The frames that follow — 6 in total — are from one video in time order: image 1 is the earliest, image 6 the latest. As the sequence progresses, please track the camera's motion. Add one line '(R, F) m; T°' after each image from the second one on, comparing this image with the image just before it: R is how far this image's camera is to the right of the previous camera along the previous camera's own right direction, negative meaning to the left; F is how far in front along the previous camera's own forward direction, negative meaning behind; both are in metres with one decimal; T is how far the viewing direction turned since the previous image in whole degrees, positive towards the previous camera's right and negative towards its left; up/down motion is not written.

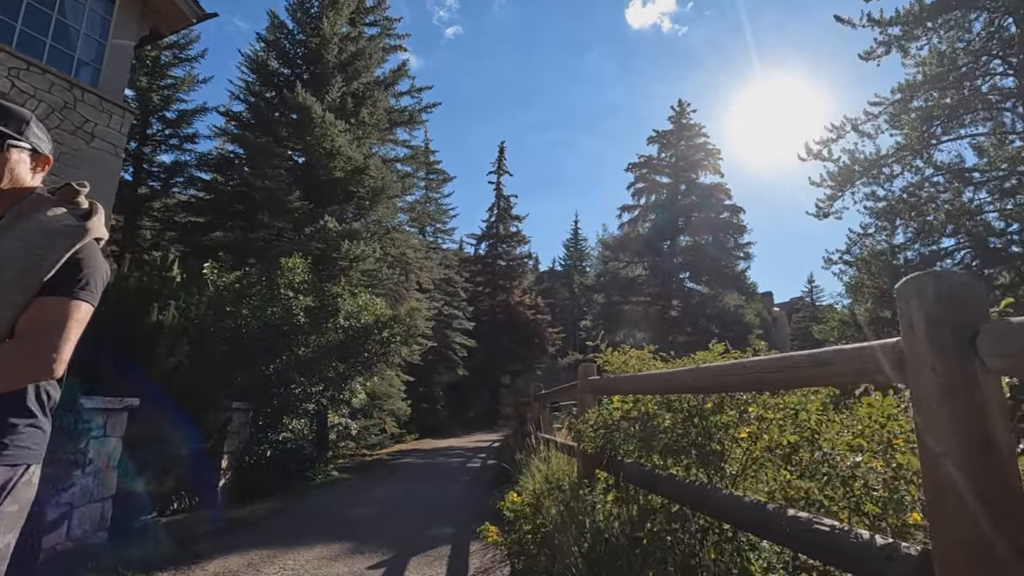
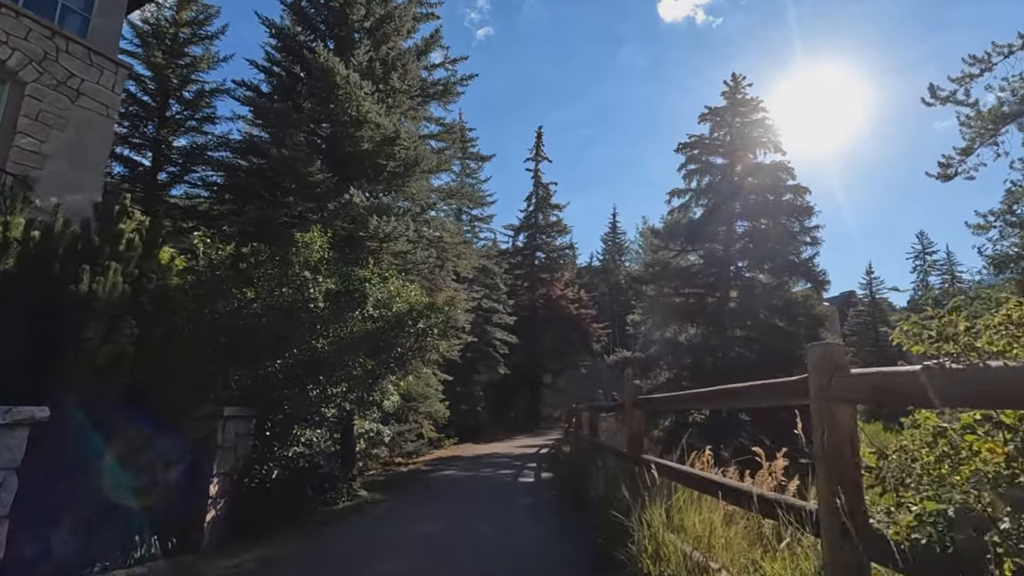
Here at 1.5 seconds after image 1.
(-0.4, +1.7) m; -3°
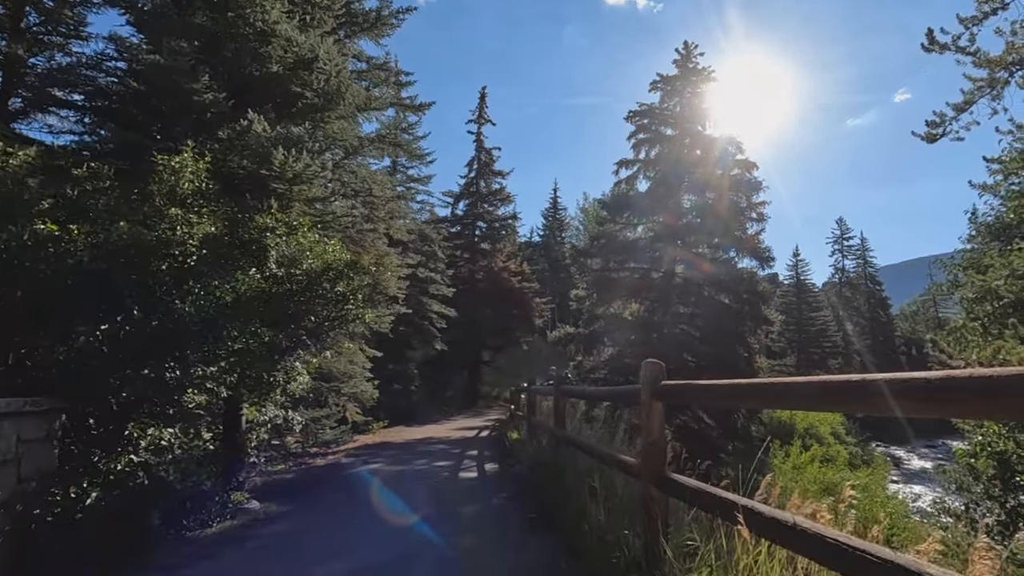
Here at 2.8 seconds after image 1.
(-0.1, +1.6) m; +7°
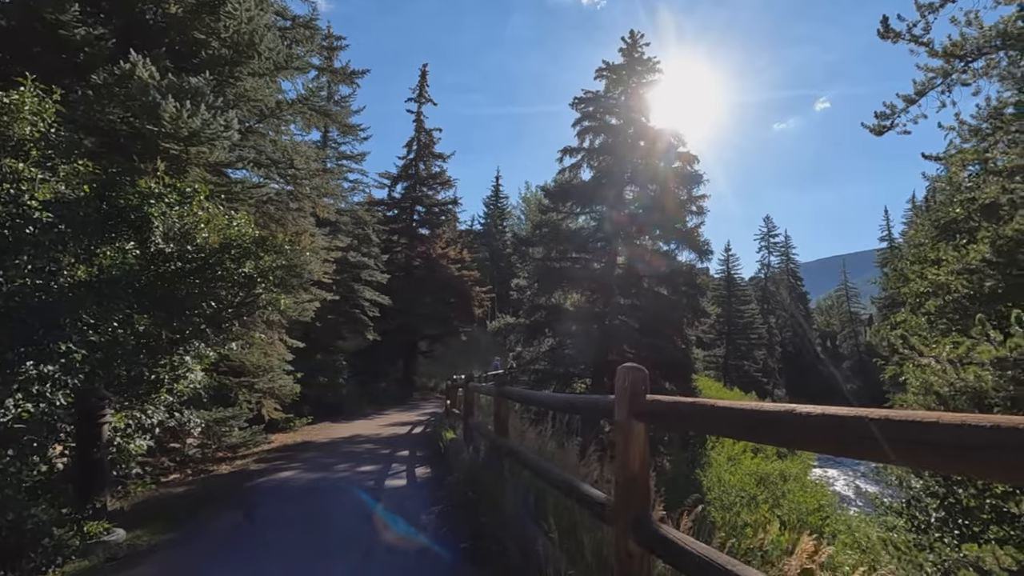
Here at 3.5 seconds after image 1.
(0.0, +0.8) m; +6°
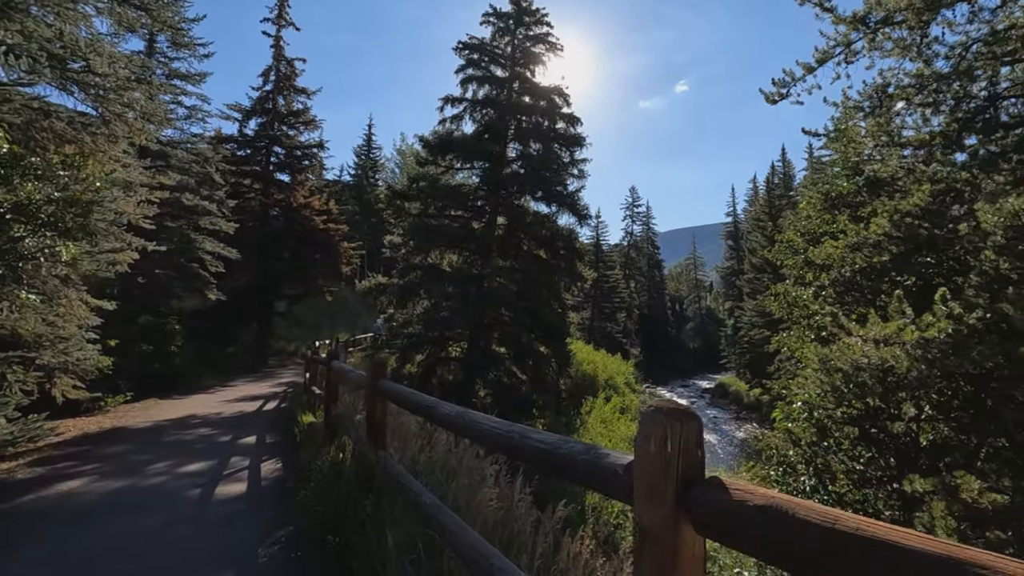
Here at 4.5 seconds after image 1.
(-0.1, +1.2) m; +14°
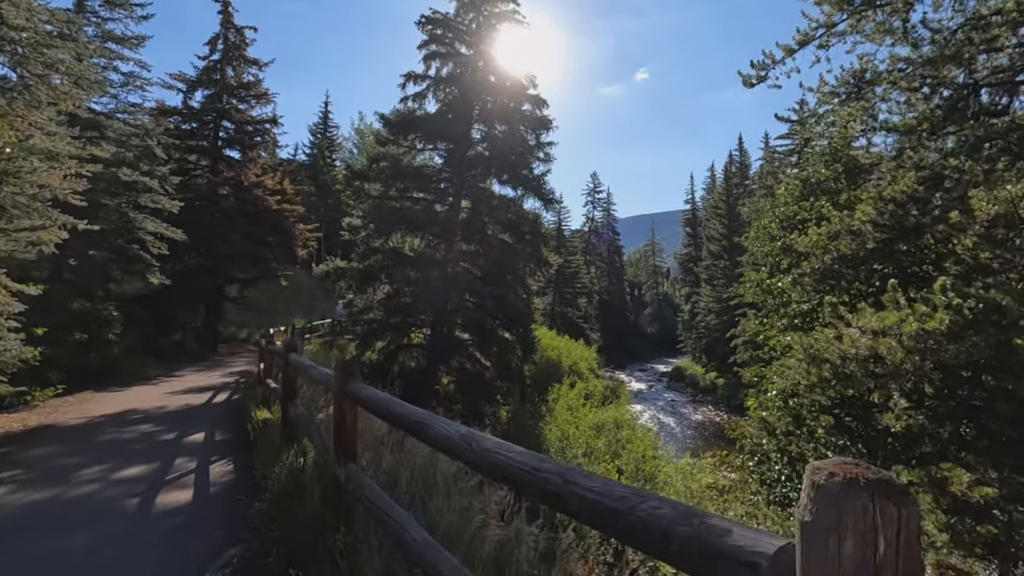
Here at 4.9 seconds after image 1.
(-0.2, +0.4) m; +4°
